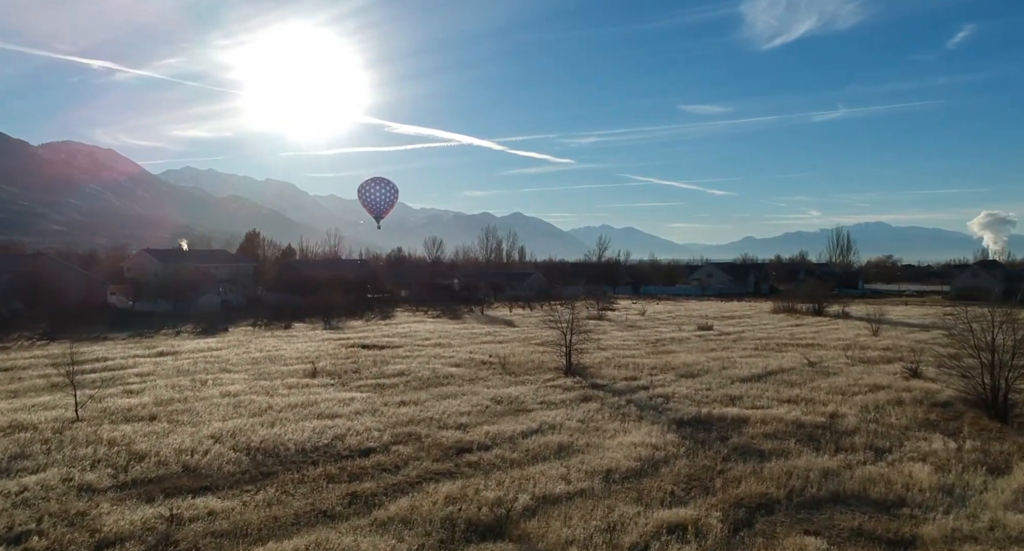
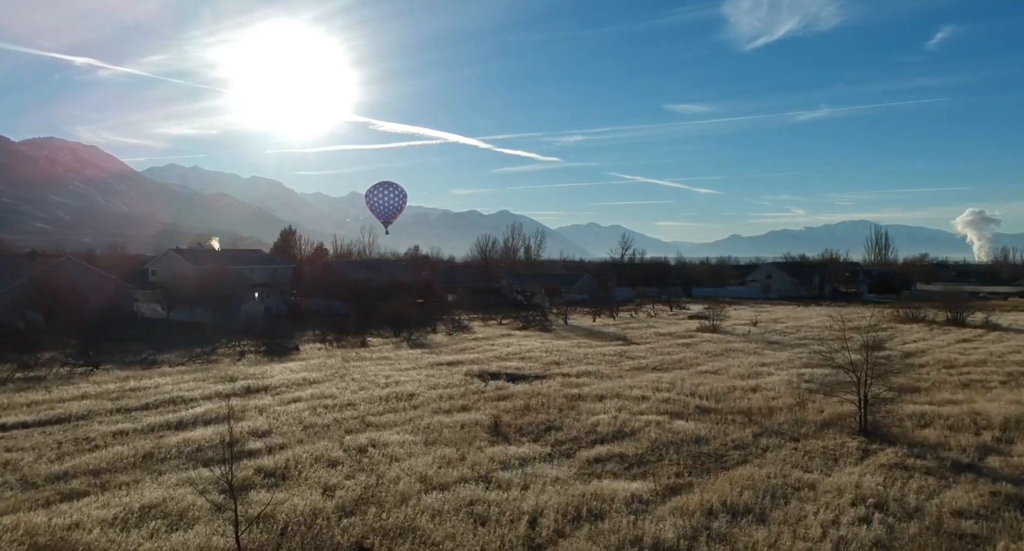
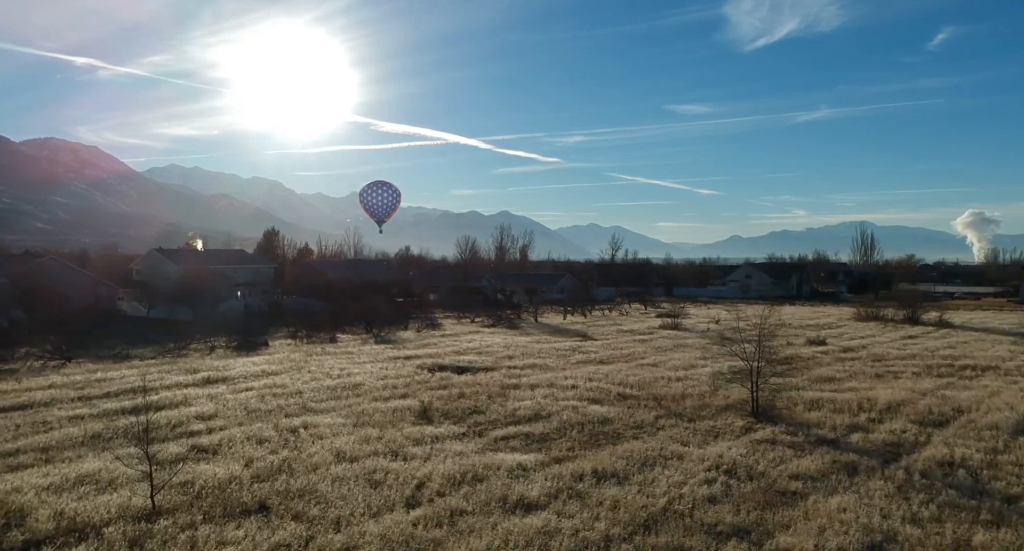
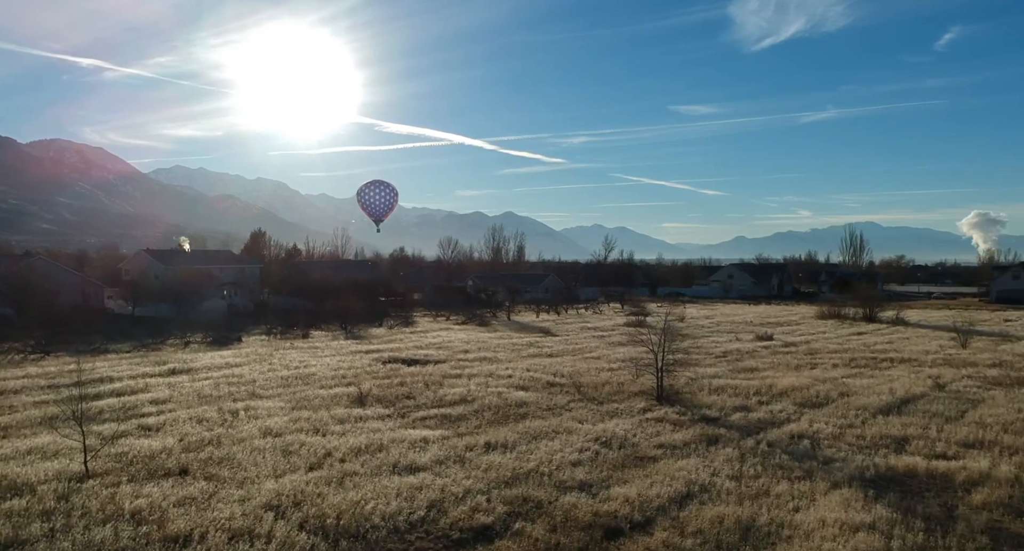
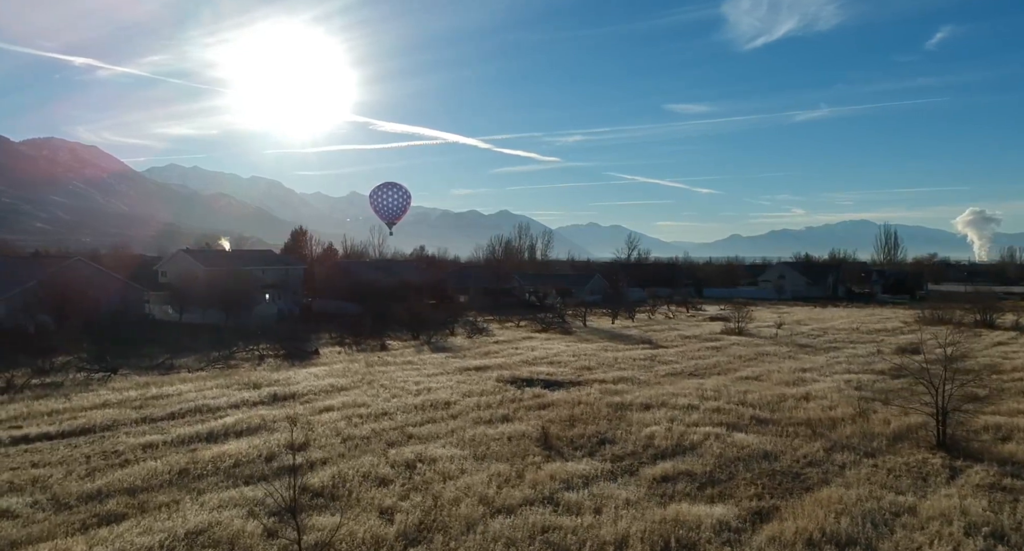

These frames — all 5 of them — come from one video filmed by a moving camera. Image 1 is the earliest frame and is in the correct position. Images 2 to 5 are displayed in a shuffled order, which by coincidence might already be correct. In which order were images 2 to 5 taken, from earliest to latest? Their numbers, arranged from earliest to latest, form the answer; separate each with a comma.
4, 3, 2, 5
